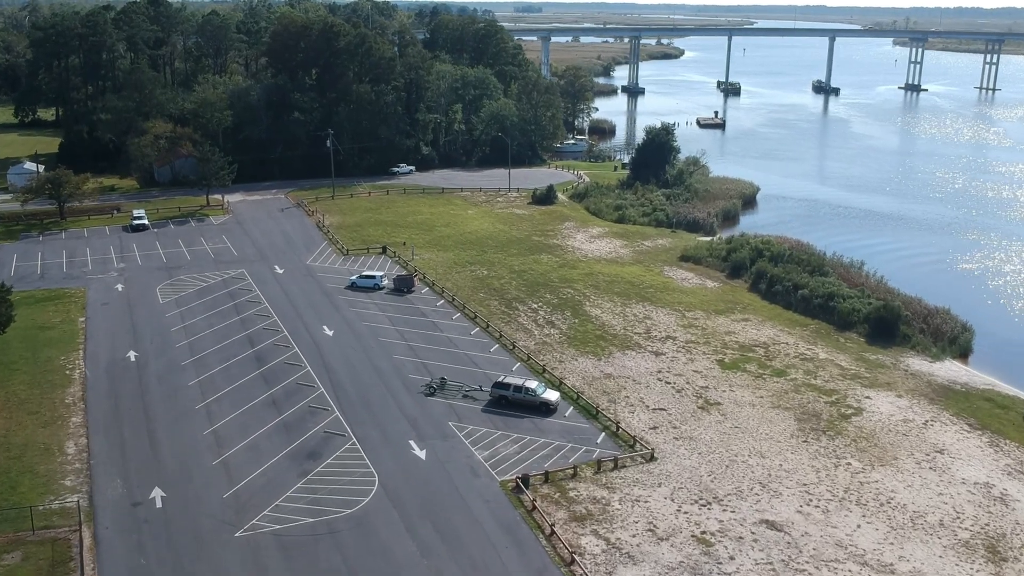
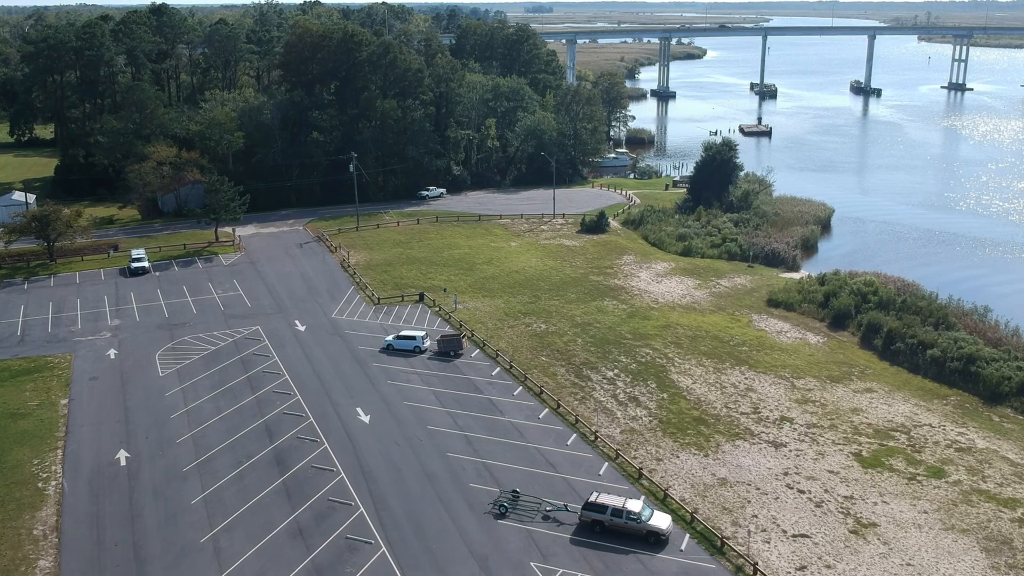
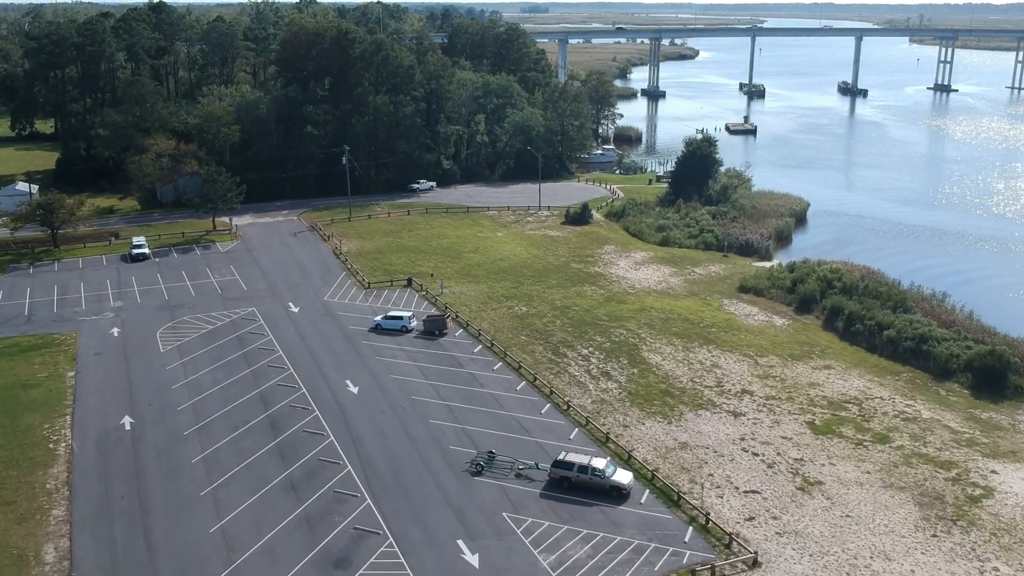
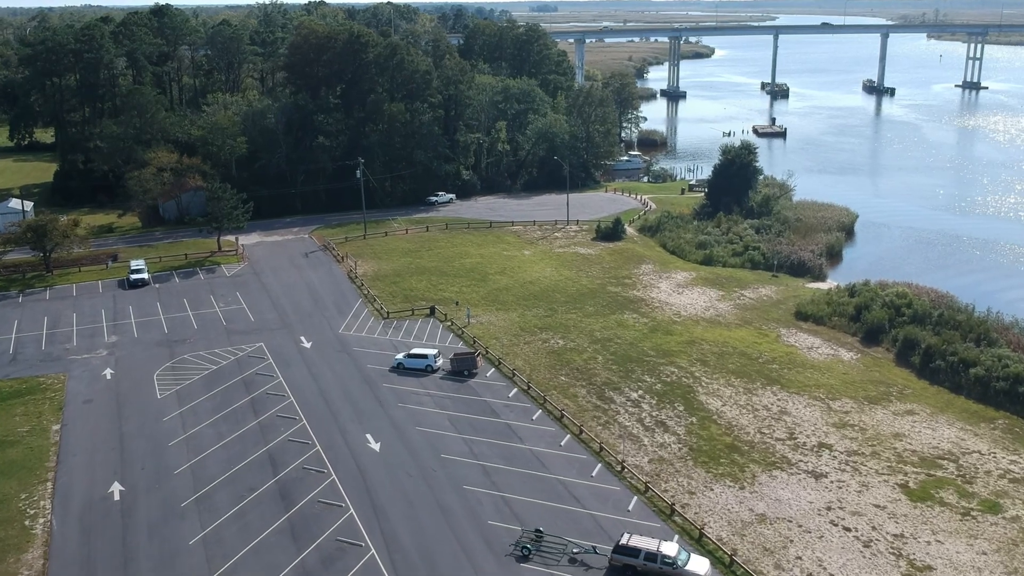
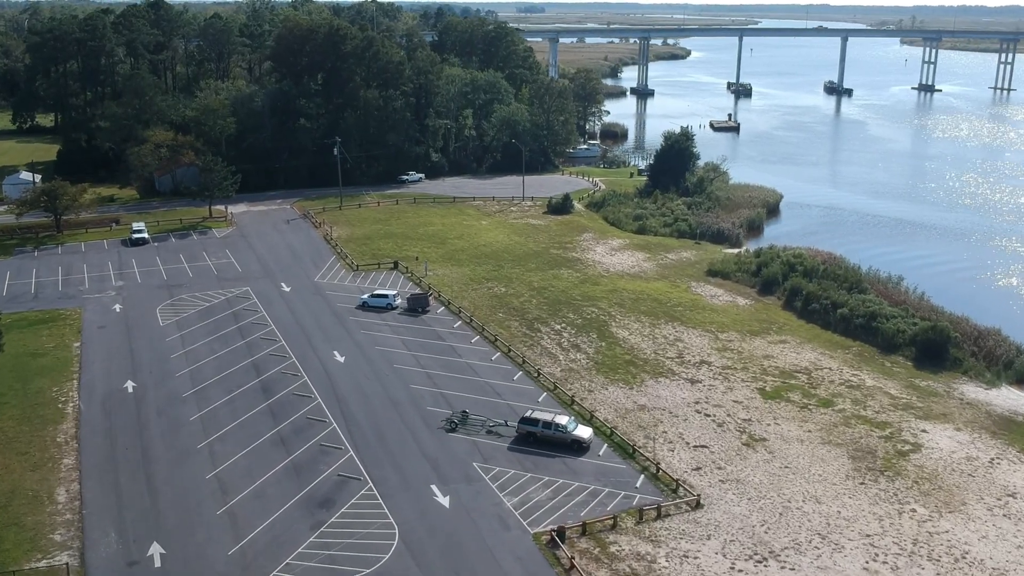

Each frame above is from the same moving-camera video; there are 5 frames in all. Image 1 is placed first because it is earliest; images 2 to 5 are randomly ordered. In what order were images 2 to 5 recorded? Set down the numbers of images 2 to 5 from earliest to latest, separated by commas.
5, 3, 2, 4
